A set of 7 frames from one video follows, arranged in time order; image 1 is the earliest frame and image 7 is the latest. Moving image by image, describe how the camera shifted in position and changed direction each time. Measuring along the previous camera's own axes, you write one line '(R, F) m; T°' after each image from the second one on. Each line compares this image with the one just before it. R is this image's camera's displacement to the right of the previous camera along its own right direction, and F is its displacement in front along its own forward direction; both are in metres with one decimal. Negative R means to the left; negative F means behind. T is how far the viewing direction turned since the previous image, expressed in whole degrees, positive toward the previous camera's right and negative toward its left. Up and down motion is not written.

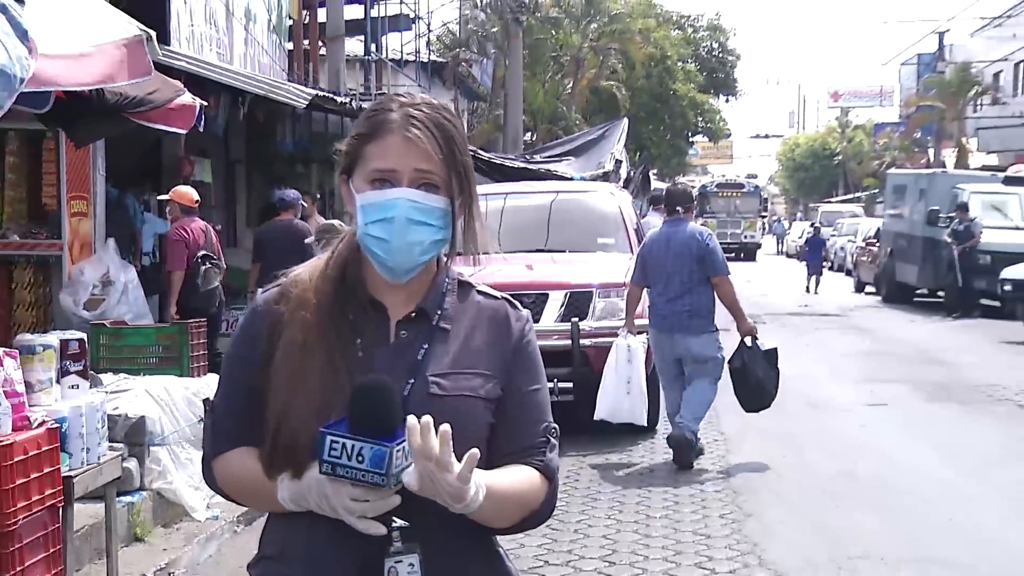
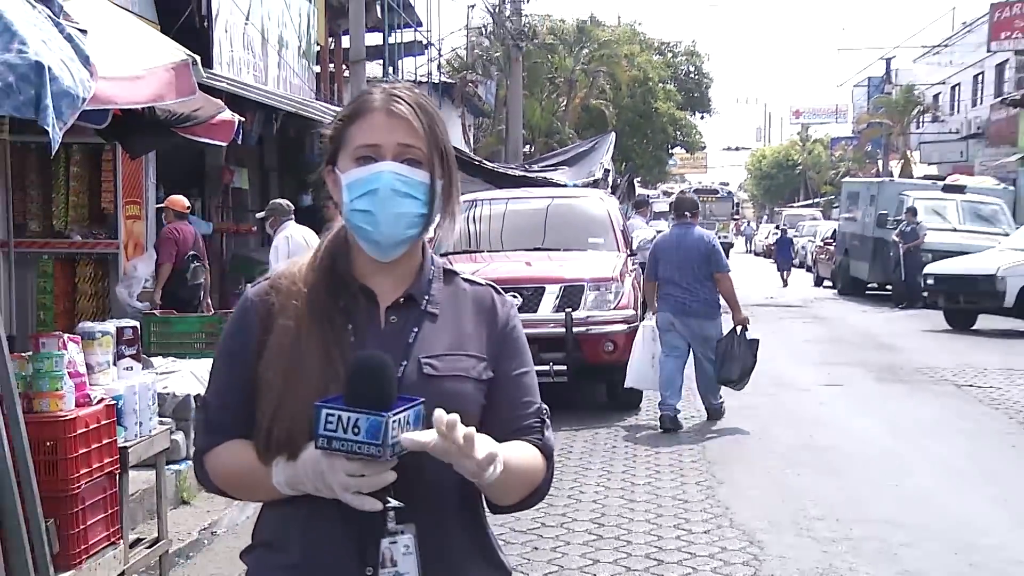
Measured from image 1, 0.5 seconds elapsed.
(0.0, -0.5) m; 0°
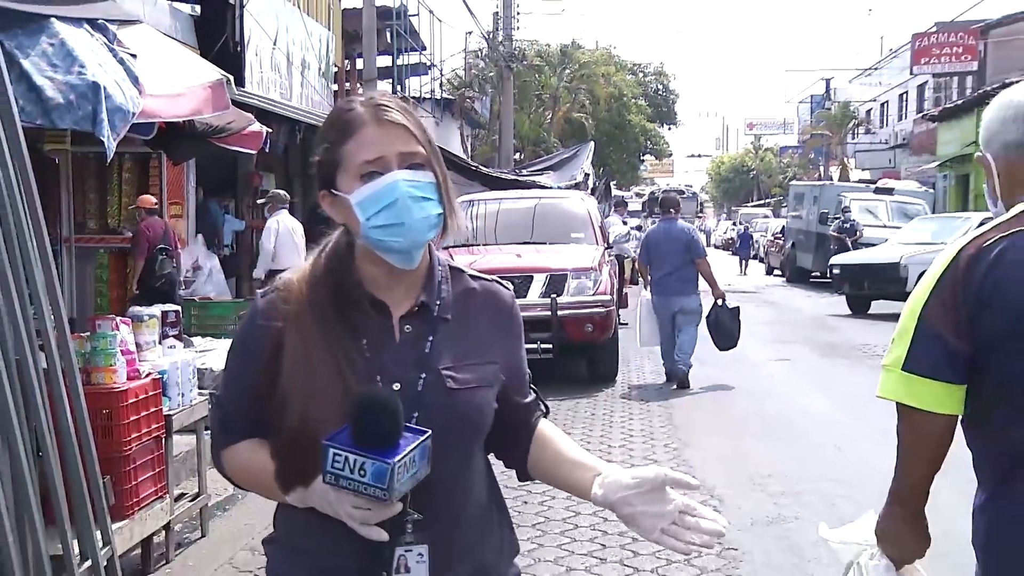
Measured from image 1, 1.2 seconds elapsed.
(0.0, -0.7) m; 0°
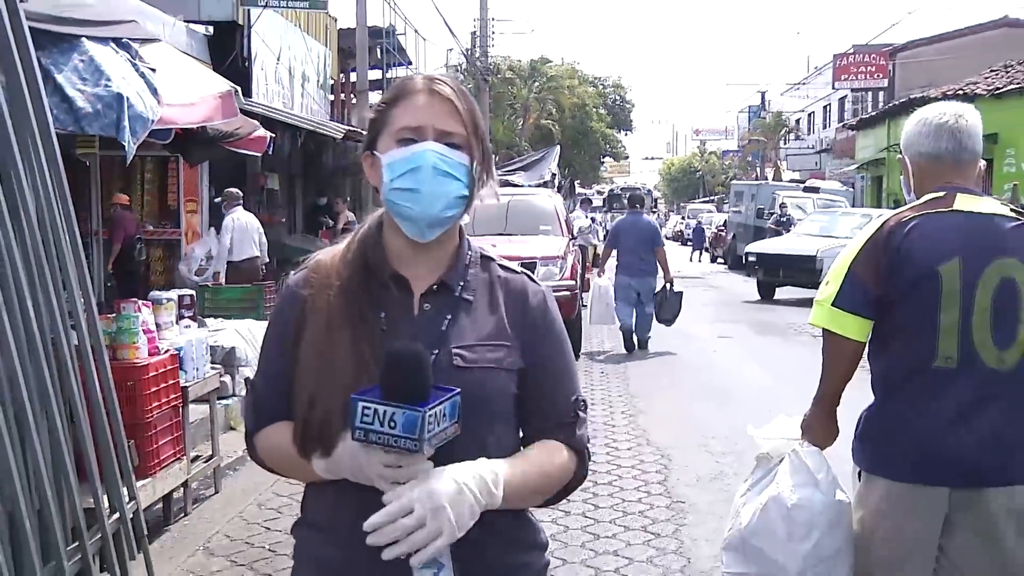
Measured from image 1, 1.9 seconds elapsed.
(0.0, -0.7) m; +1°
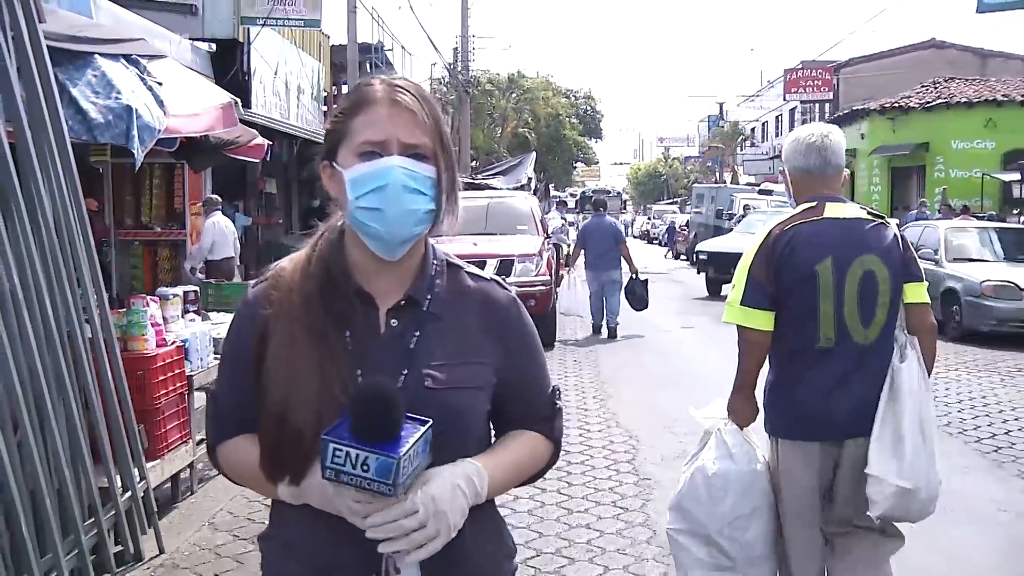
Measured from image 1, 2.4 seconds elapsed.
(0.0, -0.5) m; +1°
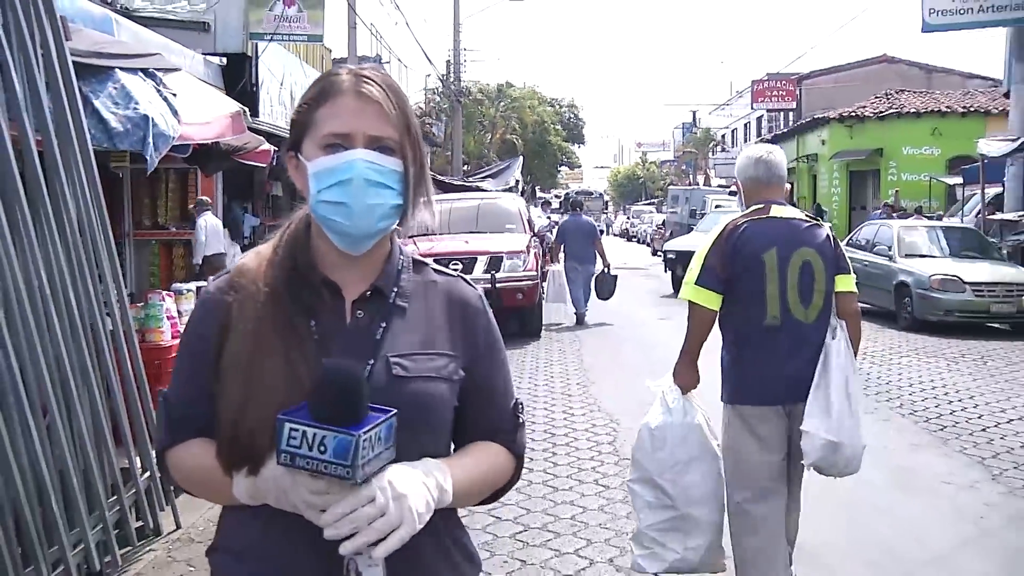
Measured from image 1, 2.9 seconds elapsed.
(0.0, -0.5) m; 0°
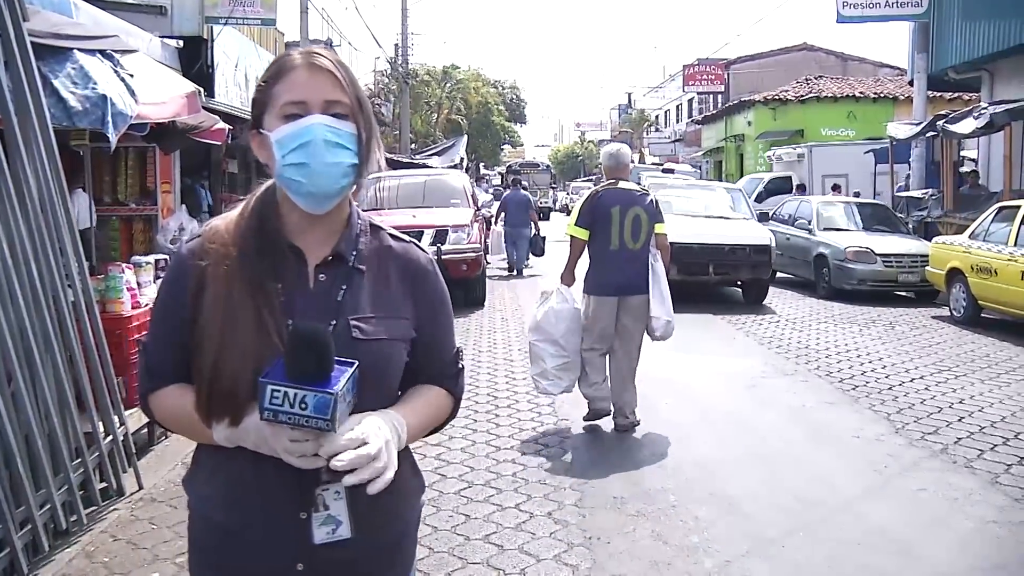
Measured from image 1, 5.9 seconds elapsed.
(0.0, -0.4) m; +2°
